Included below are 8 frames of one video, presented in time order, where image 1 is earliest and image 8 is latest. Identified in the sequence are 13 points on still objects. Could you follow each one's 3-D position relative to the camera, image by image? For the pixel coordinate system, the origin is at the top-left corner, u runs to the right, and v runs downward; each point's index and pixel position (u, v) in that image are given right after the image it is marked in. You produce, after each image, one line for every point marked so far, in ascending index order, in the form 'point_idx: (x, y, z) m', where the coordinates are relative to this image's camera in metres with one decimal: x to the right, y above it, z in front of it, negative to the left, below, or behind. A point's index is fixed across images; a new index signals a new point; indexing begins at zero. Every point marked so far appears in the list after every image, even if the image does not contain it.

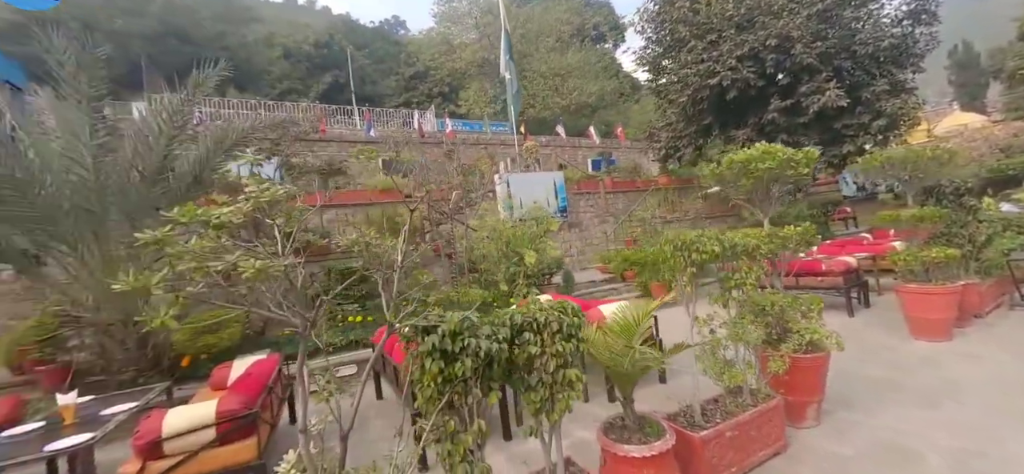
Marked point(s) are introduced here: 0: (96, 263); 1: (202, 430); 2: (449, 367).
0: (-4.0, -0.2, +3.9) m
1: (-1.6, -1.0, +2.2) m
2: (-0.2, -0.5, +1.5) m
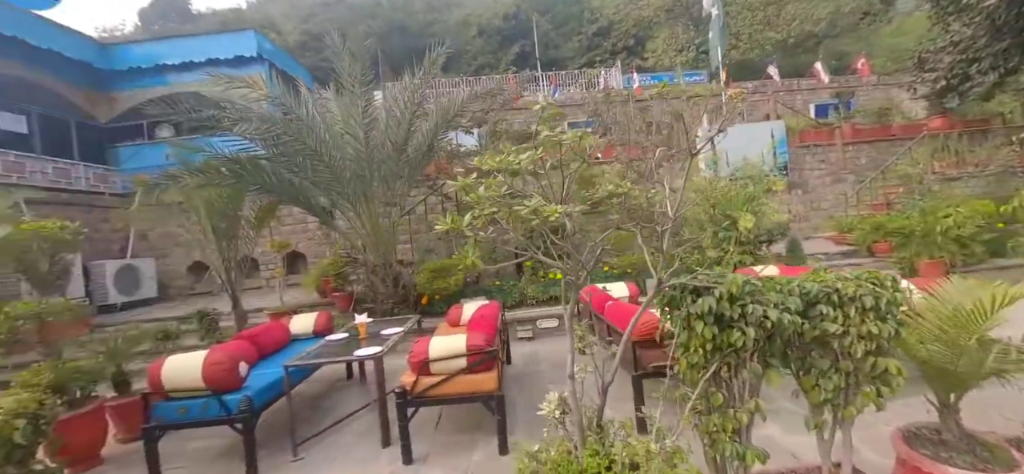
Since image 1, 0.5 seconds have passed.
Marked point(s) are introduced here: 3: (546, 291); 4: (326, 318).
0: (-1.8, +0.2, +5.0) m
1: (-0.3, -0.7, +2.6) m
2: (+0.7, -0.3, +1.4) m
3: (+0.4, -0.7, +5.4) m
4: (-1.8, -0.8, +4.1) m
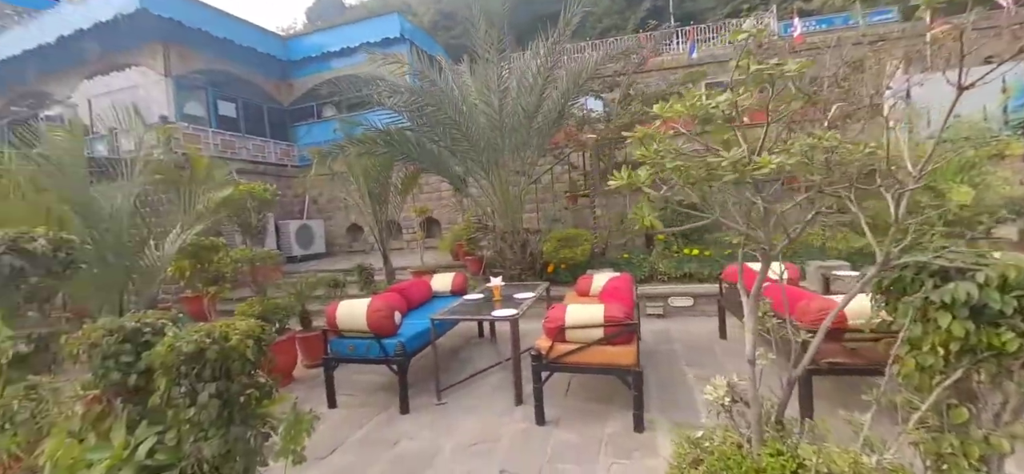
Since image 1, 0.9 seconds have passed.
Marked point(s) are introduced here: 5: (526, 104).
0: (-0.2, +0.7, +5.2) m
1: (+0.5, -0.5, +2.5) m
2: (+1.2, -0.2, +1.0) m
3: (+2.0, -0.4, +5.0) m
4: (-0.5, -0.4, +4.4) m
5: (+0.2, +1.6, +4.9) m
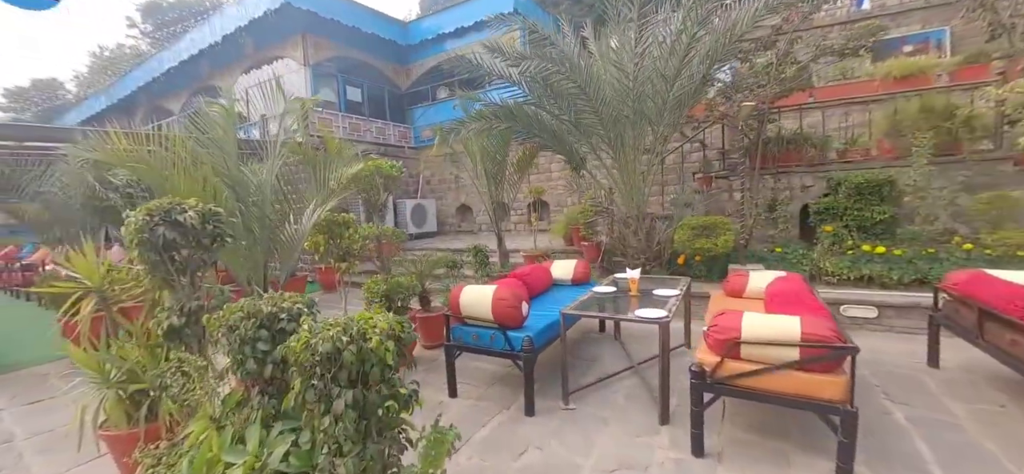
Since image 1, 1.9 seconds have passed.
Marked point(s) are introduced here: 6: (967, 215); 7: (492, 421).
0: (+1.3, +0.8, +4.6) m
1: (+1.3, -0.5, +1.9) m
2: (+1.6, -0.3, +0.3) m
3: (+3.3, -0.3, +4.0) m
4: (+0.7, -0.3, +4.0) m
5: (+1.6, +1.7, +4.2) m
6: (+4.5, +0.2, +4.1) m
7: (-0.1, -1.1, +2.6) m
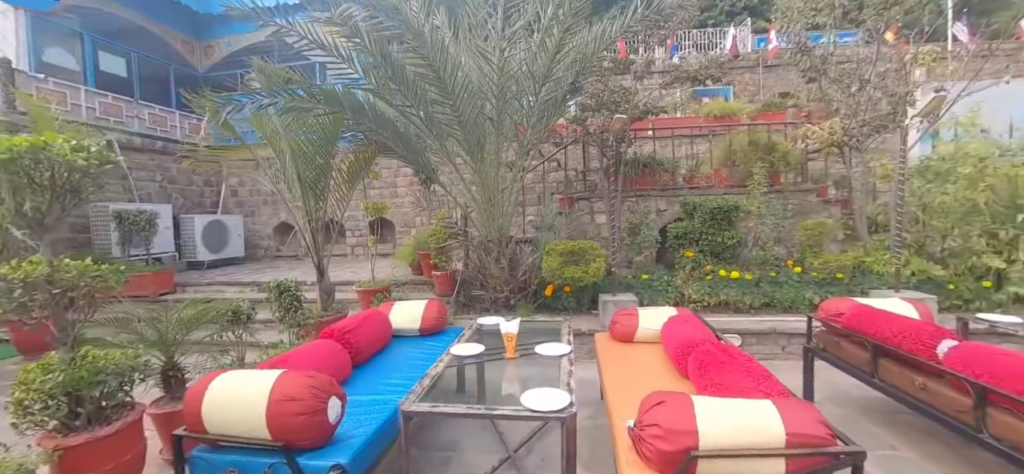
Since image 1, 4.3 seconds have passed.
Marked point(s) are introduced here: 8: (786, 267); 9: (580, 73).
0: (-0.2, +0.6, +3.8) m
1: (+0.7, -0.6, +1.2) m
2: (+1.6, -0.3, -0.2) m
3: (+1.9, -0.5, +3.9) m
4: (-0.5, -0.5, +2.9) m
5: (+0.2, +1.5, +3.5) m
6: (+3.0, 0.0, +4.5) m
7: (-0.8, -1.3, +1.3) m
8: (+2.7, -0.3, +4.1) m
9: (+0.6, +1.5, +3.8) m
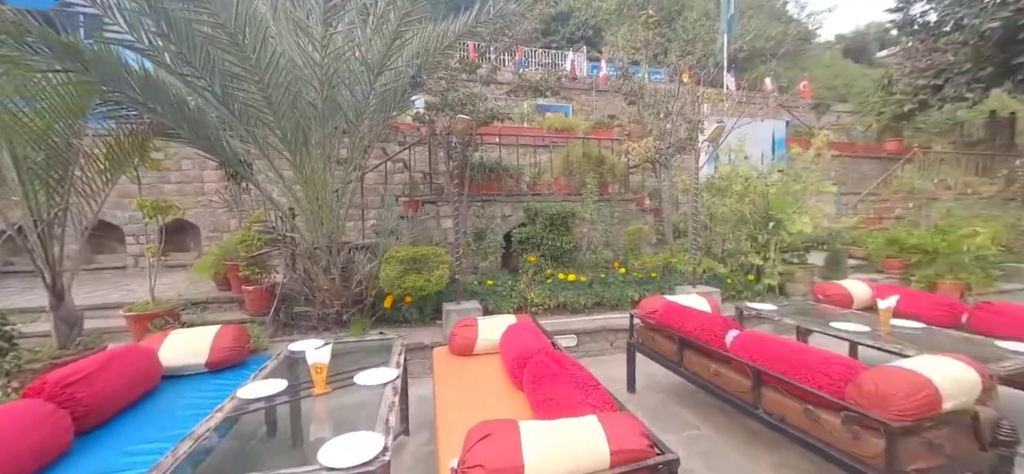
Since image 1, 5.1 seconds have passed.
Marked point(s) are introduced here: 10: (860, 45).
0: (-1.6, +0.5, +3.2) m
1: (+0.2, -0.6, +1.1) m
2: (+1.5, -0.3, +0.1) m
3: (+0.4, -0.6, +4.1) m
4: (-1.6, -0.6, +2.3) m
5: (-1.1, +1.4, +3.1) m
6: (+1.2, -0.1, +5.0) m
7: (-1.3, -1.3, +0.7) m
8: (+1.1, -0.3, +4.5) m
9: (-0.8, +1.5, +3.6) m
10: (+10.8, +6.0, +12.9) m
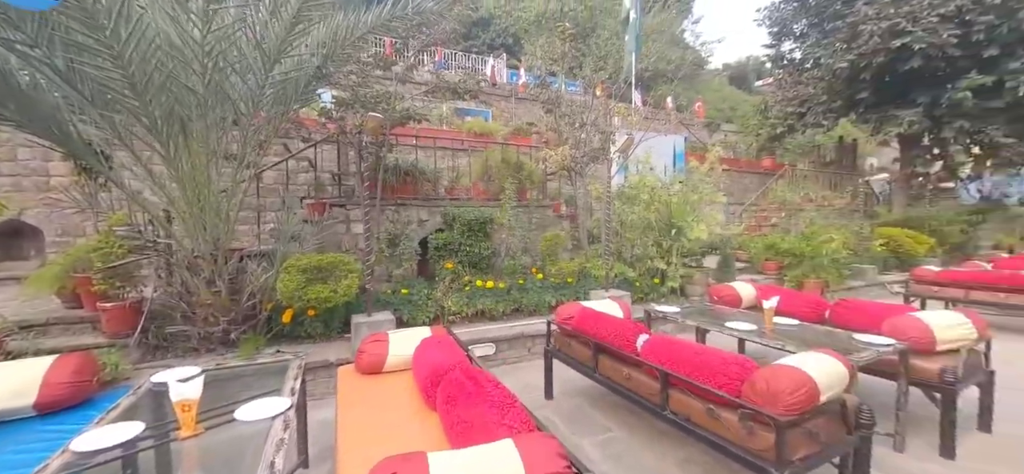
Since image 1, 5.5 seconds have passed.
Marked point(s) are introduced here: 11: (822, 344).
0: (-2.2, +0.5, +2.8) m
1: (0.0, -0.7, +1.0) m
2: (+1.4, -0.3, +0.3) m
3: (-0.4, -0.6, +4.0) m
4: (-2.0, -0.6, +1.9) m
5: (-1.7, +1.4, +2.8) m
6: (+0.3, -0.1, +5.0) m
7: (-1.4, -1.3, +0.3) m
8: (+0.2, -0.4, +4.6) m
9: (-1.5, +1.4, +3.3) m
10: (+8.2, +5.8, +14.7) m
11: (+1.7, -0.6, +2.3) m
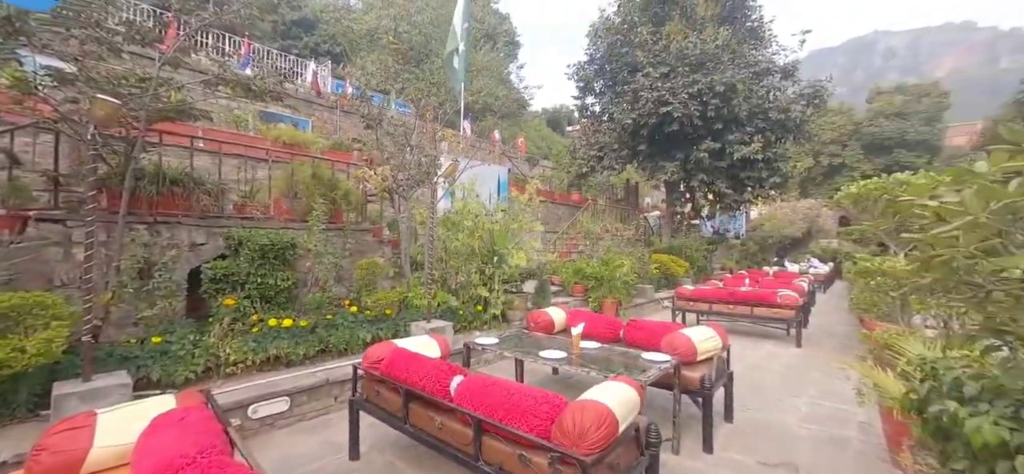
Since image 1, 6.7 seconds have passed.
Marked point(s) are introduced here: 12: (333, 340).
0: (-3.1, +0.3, +1.5) m
1: (-0.5, -0.7, +0.7) m
2: (+1.2, -0.4, +0.6) m
3: (-1.9, -0.9, +3.2) m
4: (-2.6, -0.7, +0.7) m
5: (-2.7, +1.2, +1.8) m
6: (-1.8, -0.4, +4.5) m
7: (-1.5, -1.4, -0.5) m
8: (-1.6, -0.7, +4.0) m
9: (-2.7, +1.2, +2.3) m
10: (+1.8, +4.8, +16.8) m
11: (+0.7, -0.8, +2.5) m
12: (-1.5, -0.9, +3.6) m
